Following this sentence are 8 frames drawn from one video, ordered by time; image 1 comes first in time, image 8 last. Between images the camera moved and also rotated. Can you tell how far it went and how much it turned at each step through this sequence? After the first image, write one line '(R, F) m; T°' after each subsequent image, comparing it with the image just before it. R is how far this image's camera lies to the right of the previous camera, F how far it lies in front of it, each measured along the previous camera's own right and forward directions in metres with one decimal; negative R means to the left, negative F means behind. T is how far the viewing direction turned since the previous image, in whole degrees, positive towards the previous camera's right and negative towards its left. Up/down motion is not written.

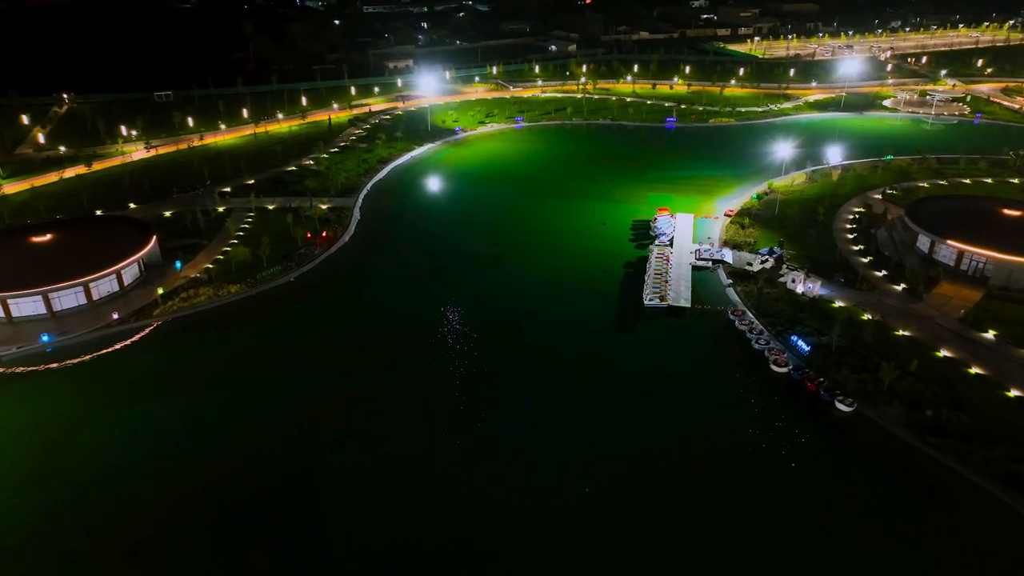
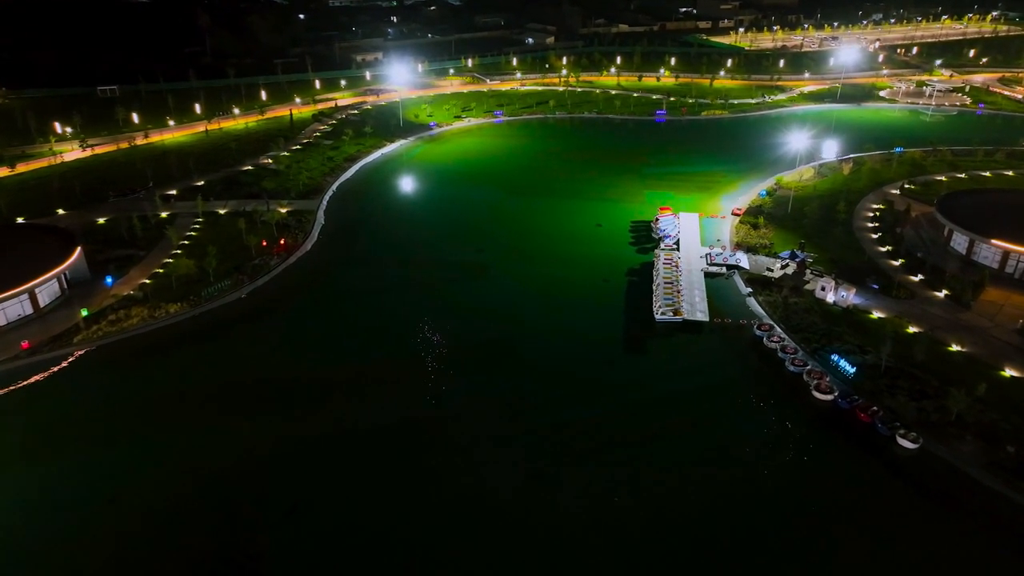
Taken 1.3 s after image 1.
(-0.5, +3.7) m; +2°
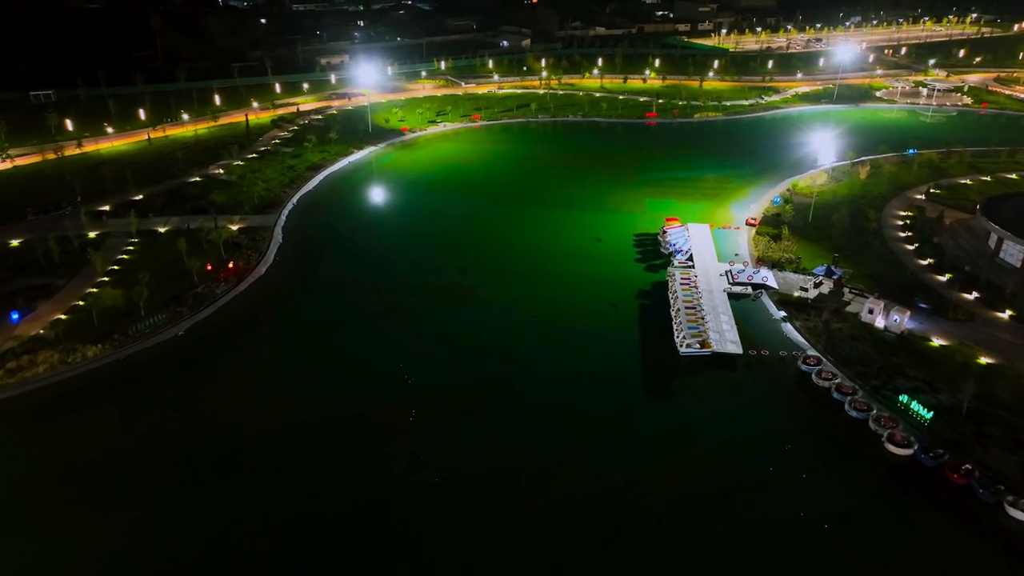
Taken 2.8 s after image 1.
(-0.6, +3.8) m; +2°
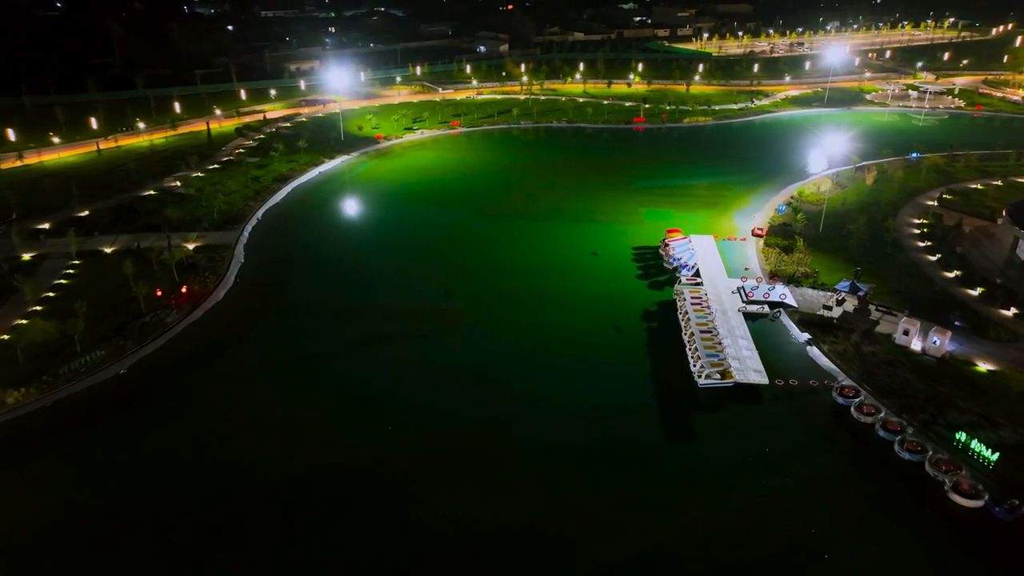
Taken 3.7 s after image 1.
(-0.4, +2.4) m; +2°
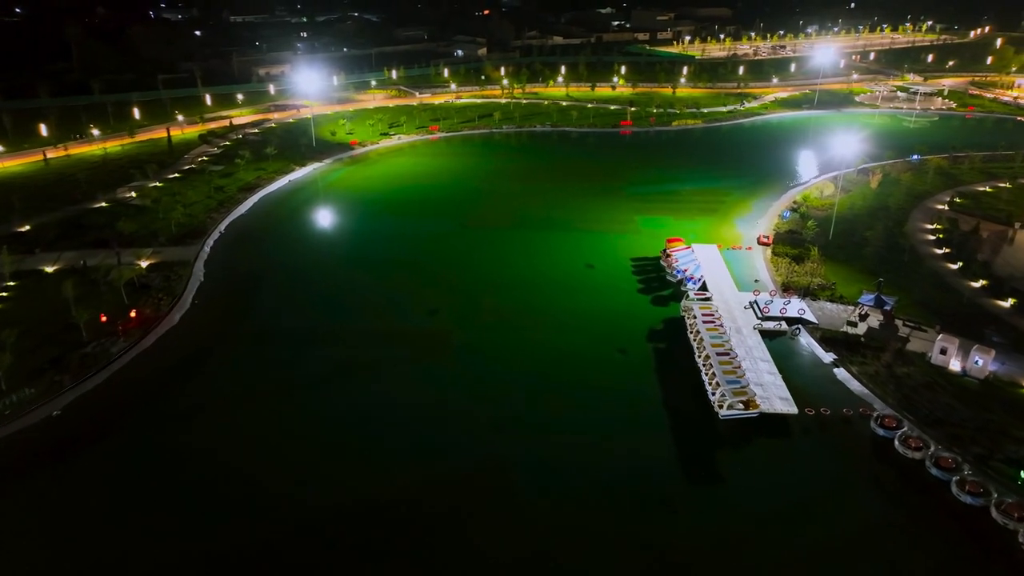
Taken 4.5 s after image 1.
(-0.3, +2.0) m; +2°
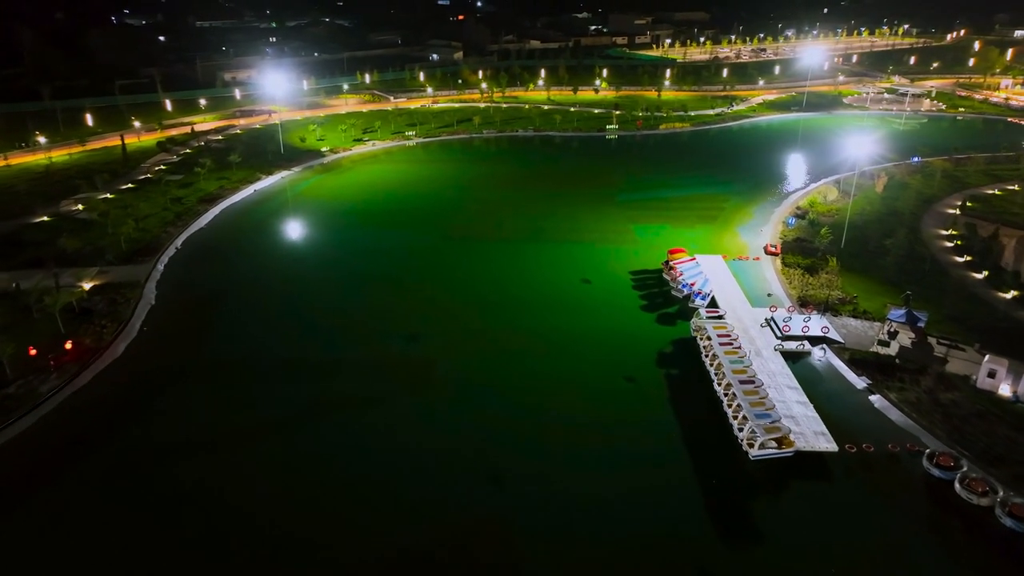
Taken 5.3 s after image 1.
(-0.3, +2.0) m; +2°
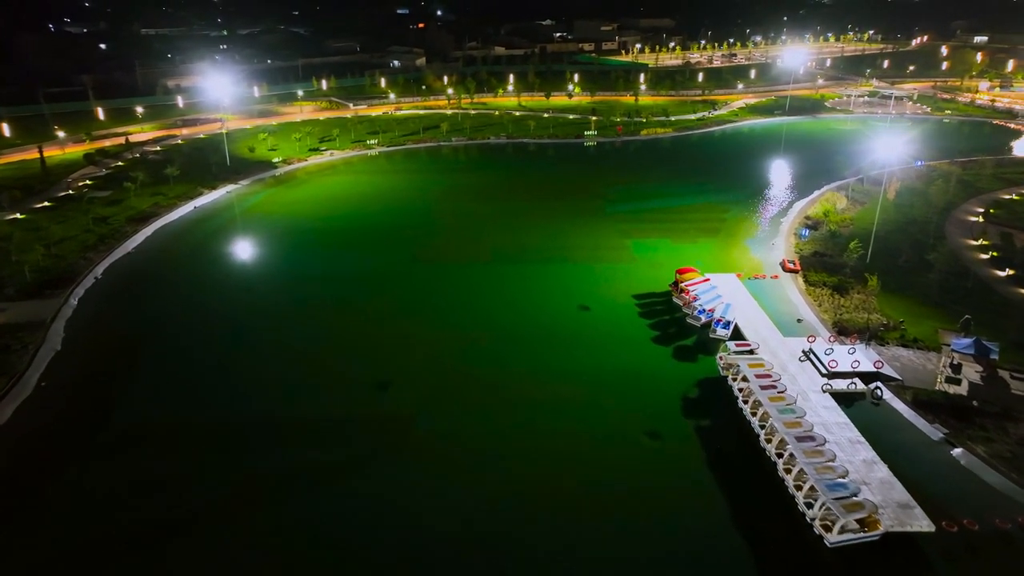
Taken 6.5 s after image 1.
(-0.5, +3.0) m; +3°
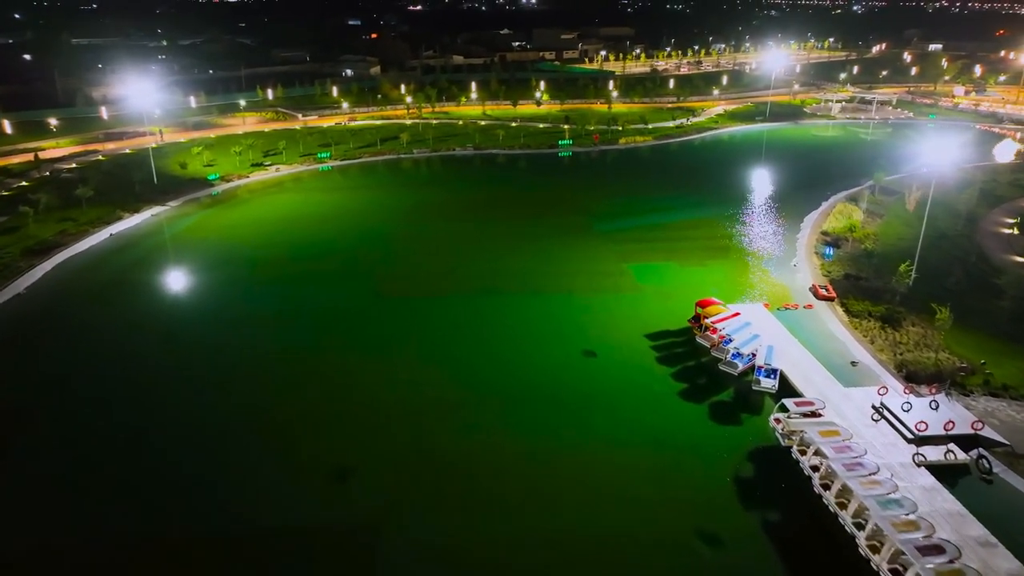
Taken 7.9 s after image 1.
(-0.5, +3.3) m; +3°
